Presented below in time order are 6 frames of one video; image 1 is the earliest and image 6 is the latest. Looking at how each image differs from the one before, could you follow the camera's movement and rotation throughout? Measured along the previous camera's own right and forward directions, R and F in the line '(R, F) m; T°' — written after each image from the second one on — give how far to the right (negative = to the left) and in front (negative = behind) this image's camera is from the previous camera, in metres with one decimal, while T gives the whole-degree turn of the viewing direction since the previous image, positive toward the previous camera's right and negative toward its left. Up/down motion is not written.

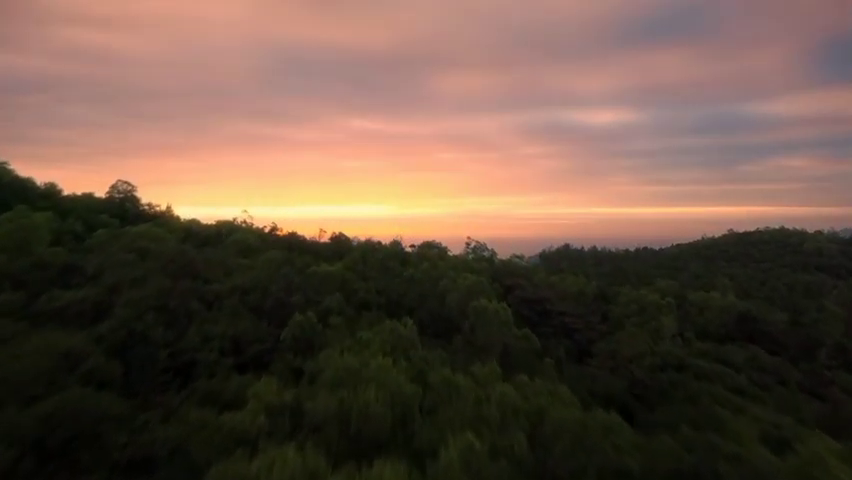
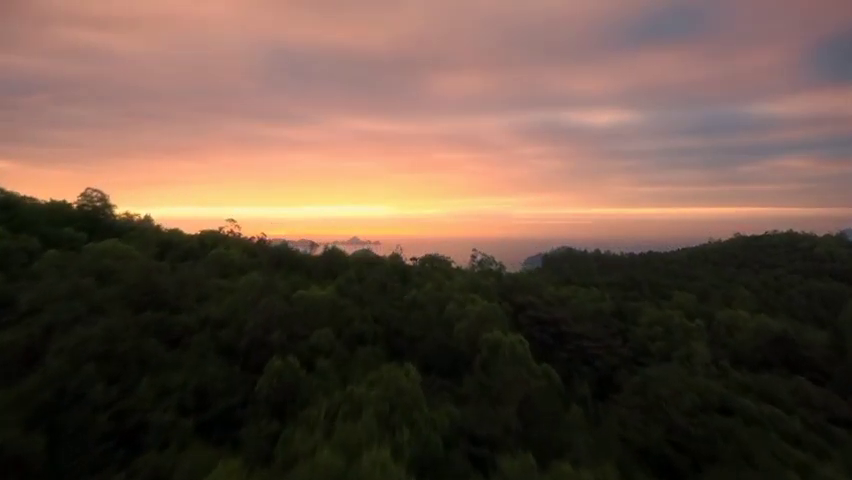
(-0.1, +1.3) m; 0°
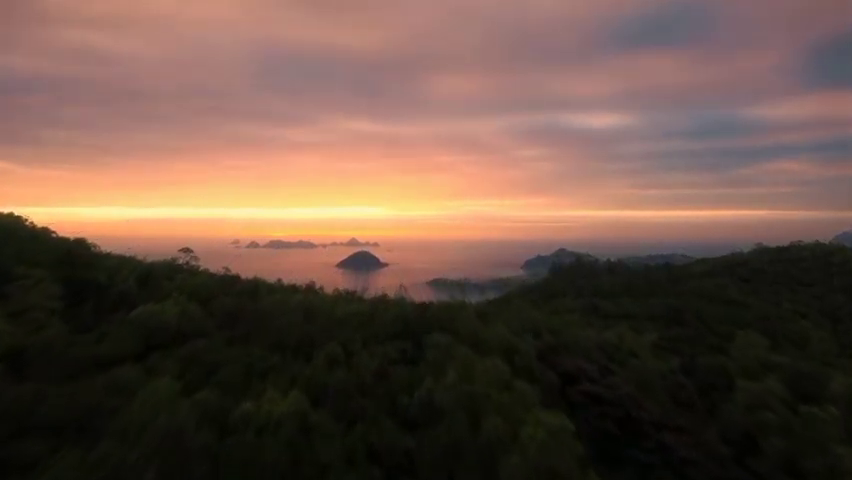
(-0.2, +3.6) m; 0°
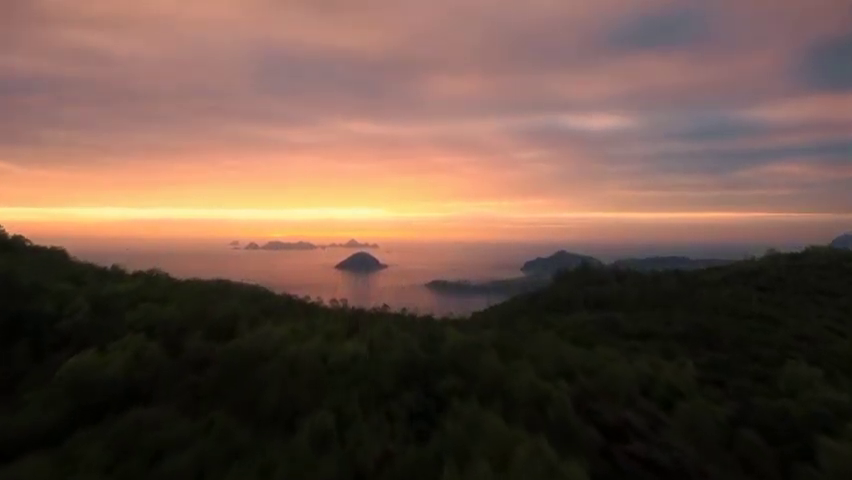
(-0.1, +1.8) m; 0°
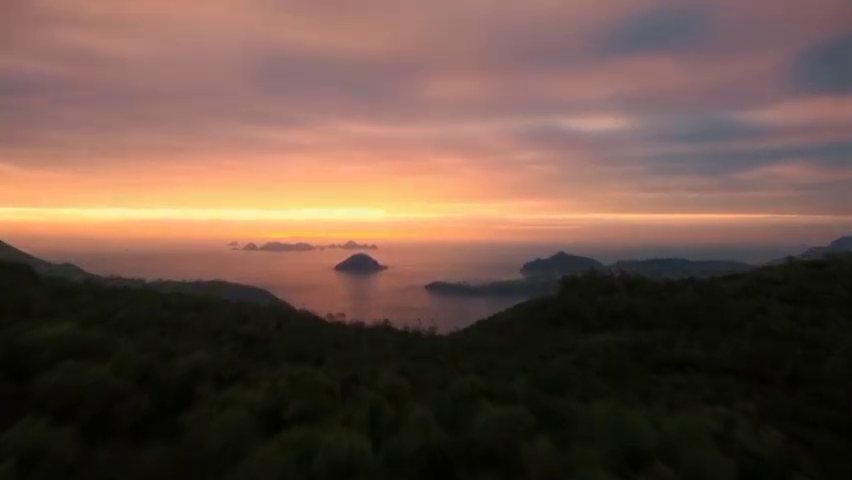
(-0.2, +2.4) m; 0°
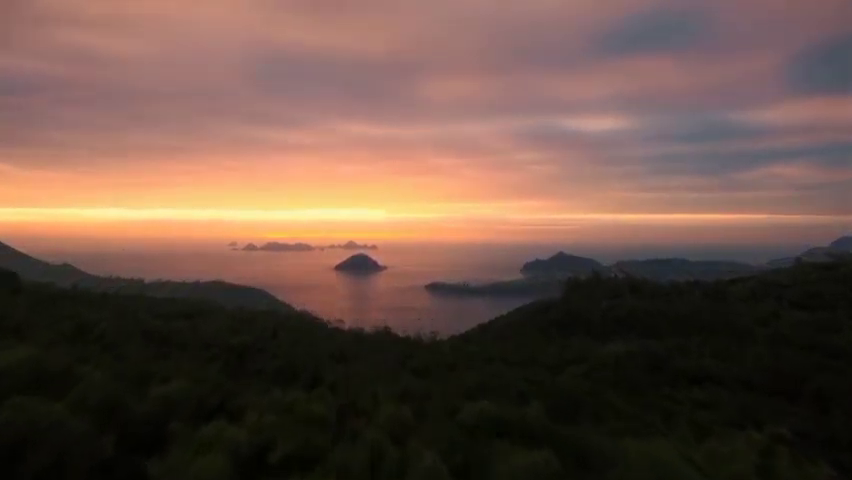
(-0.1, +1.0) m; 0°
